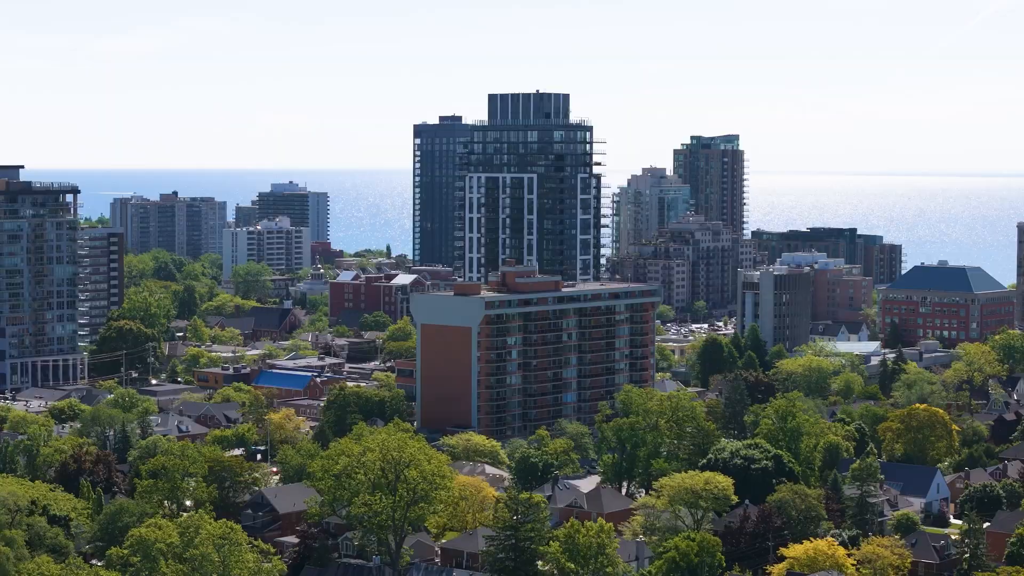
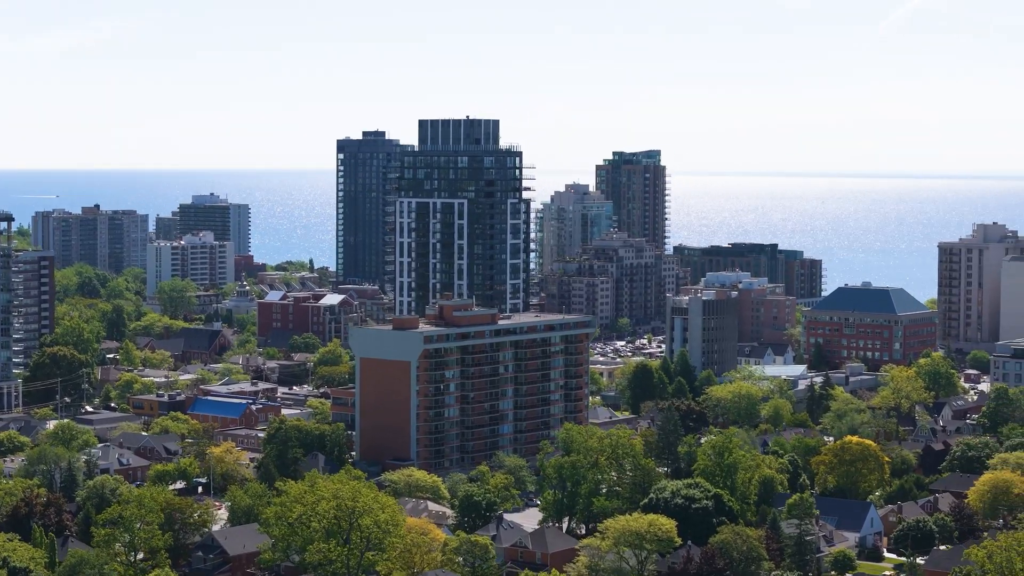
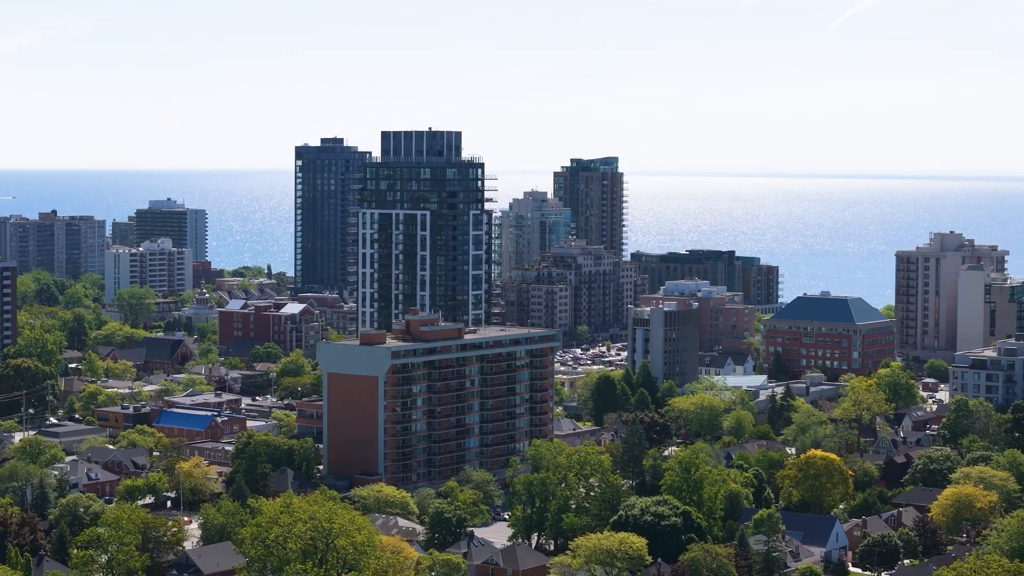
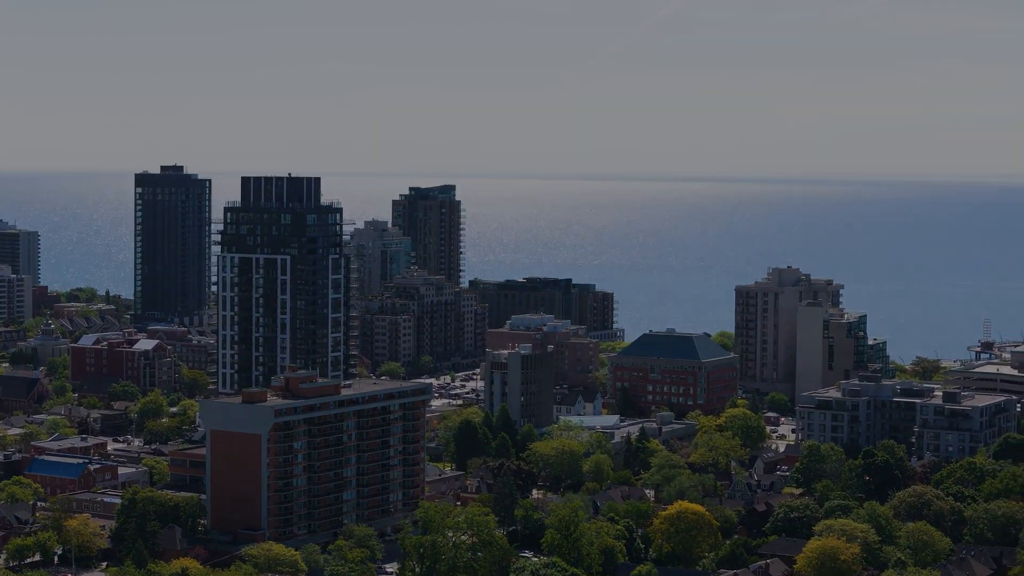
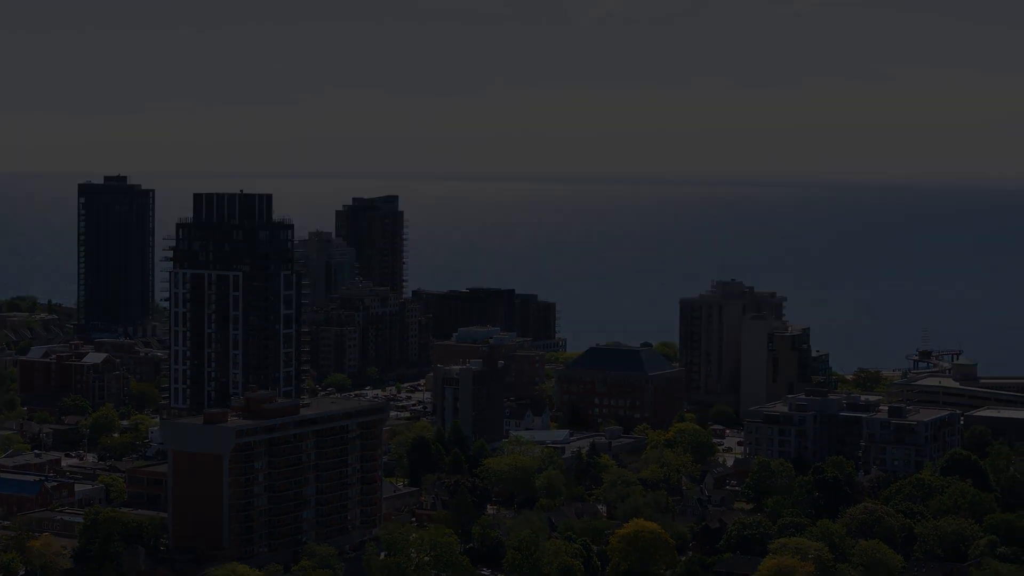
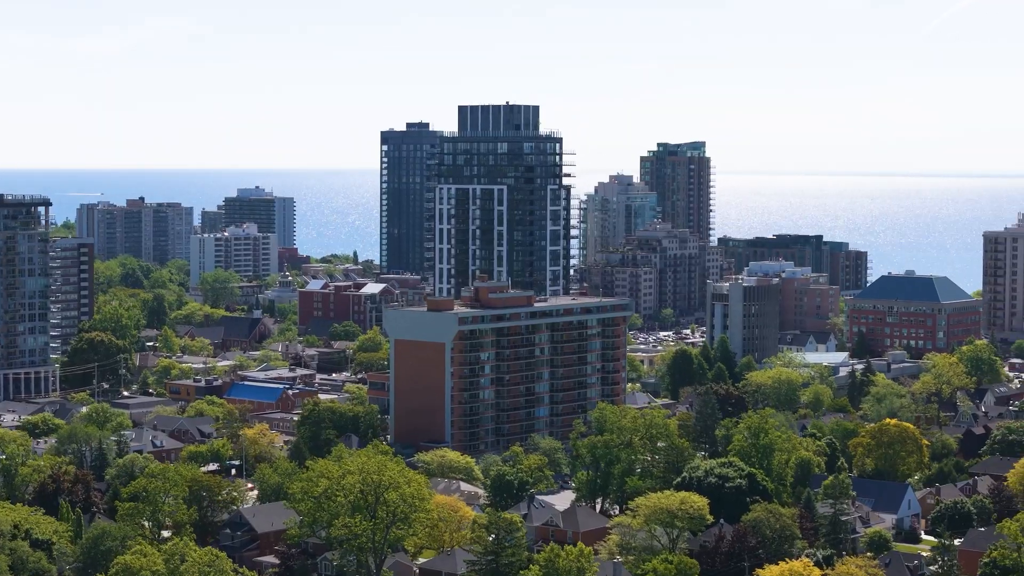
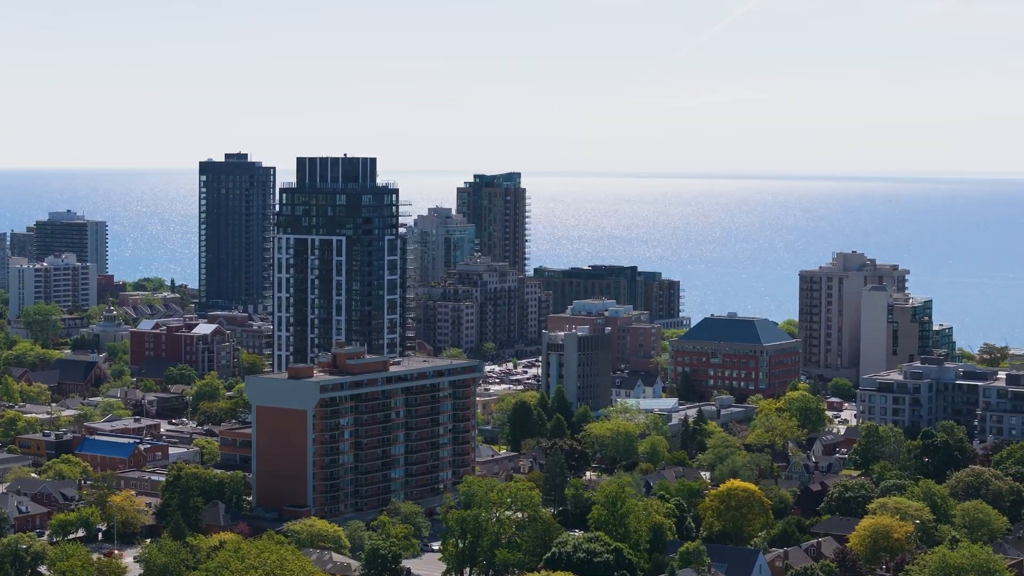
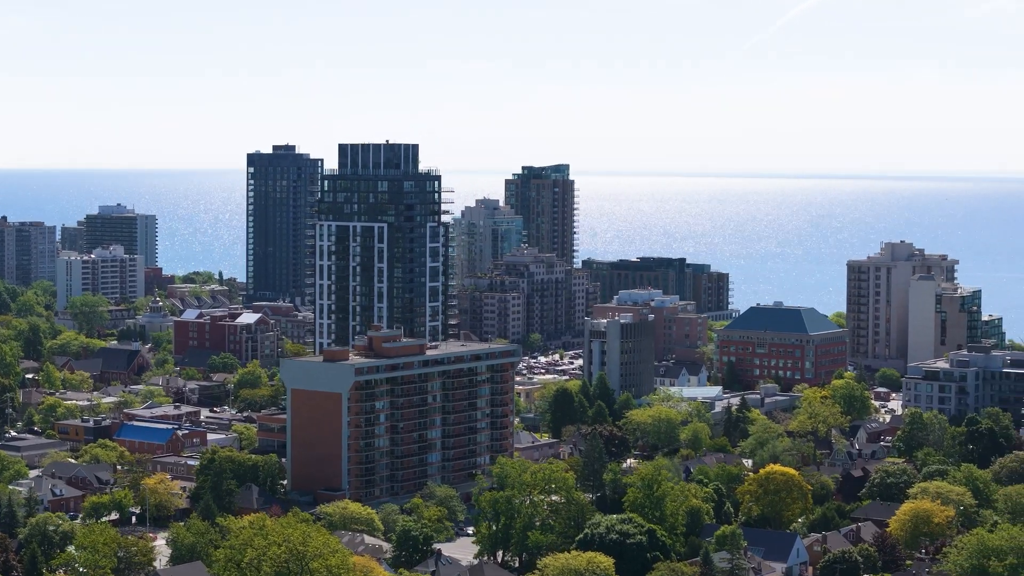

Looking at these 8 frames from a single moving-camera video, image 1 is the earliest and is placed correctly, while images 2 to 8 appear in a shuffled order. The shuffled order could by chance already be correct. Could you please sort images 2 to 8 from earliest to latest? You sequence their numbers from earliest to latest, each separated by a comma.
6, 2, 3, 8, 7, 4, 5
